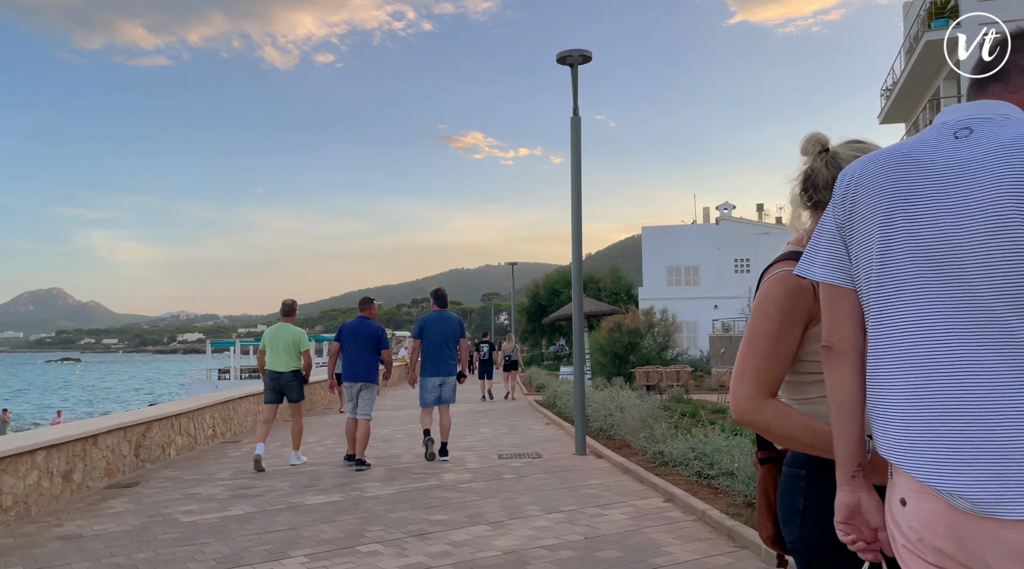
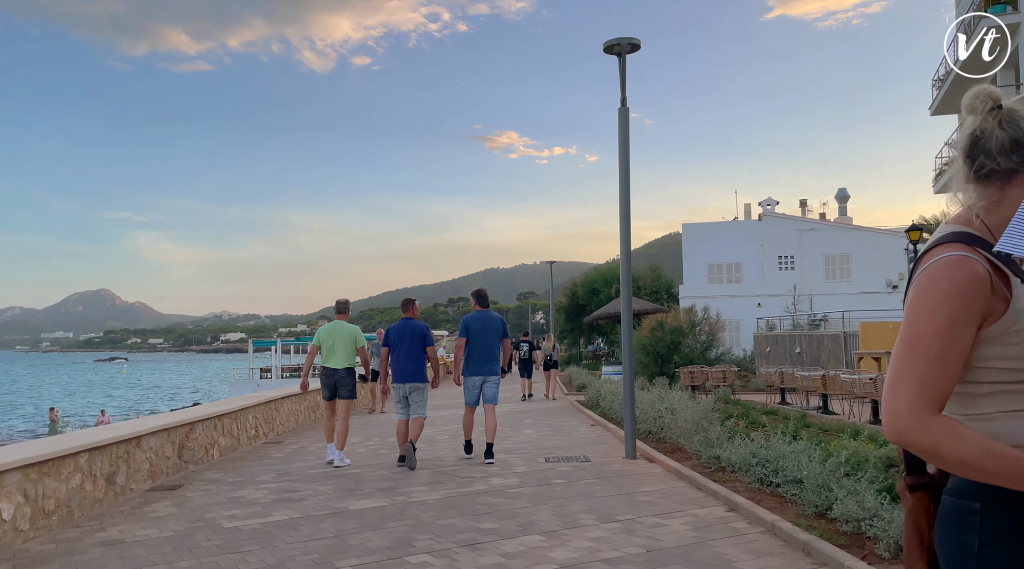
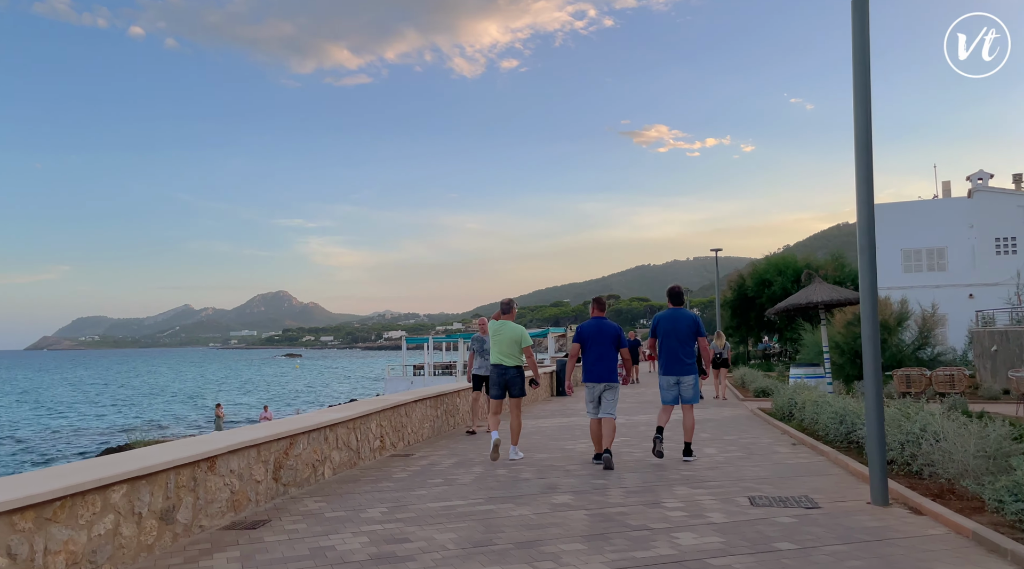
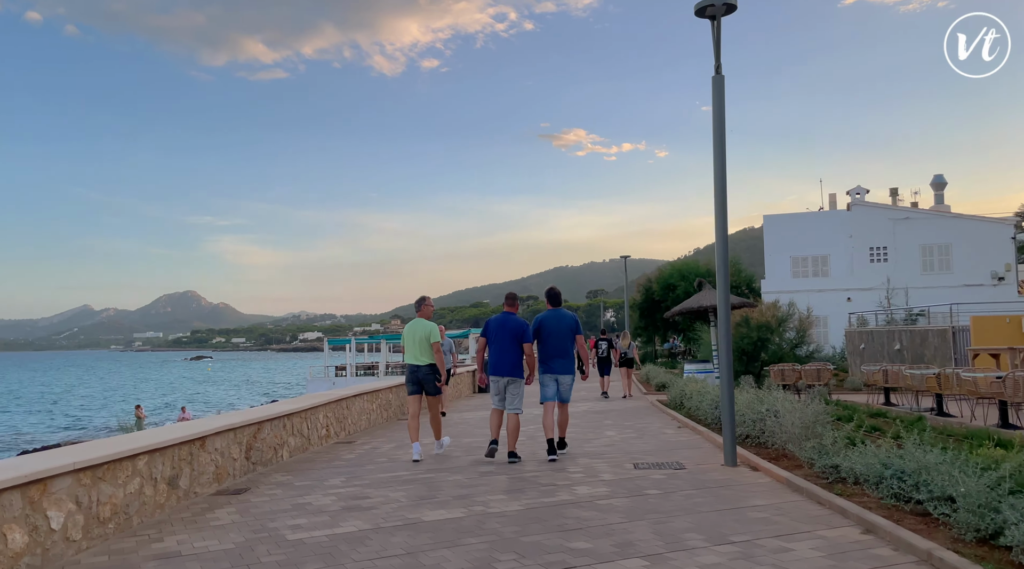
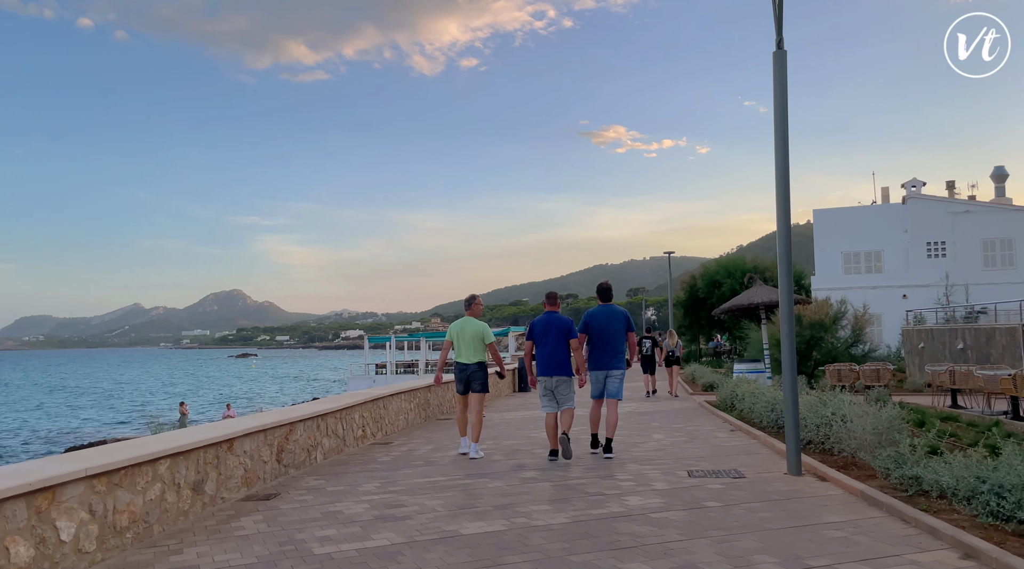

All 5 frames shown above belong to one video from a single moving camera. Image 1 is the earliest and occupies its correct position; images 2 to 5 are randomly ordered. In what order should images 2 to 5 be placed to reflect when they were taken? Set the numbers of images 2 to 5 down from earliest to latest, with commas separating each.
2, 4, 5, 3
